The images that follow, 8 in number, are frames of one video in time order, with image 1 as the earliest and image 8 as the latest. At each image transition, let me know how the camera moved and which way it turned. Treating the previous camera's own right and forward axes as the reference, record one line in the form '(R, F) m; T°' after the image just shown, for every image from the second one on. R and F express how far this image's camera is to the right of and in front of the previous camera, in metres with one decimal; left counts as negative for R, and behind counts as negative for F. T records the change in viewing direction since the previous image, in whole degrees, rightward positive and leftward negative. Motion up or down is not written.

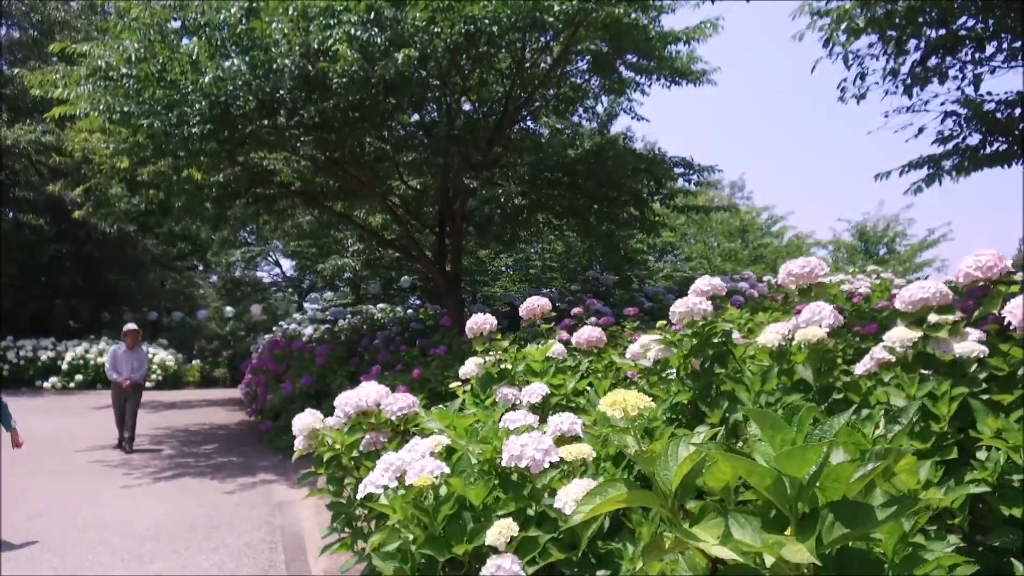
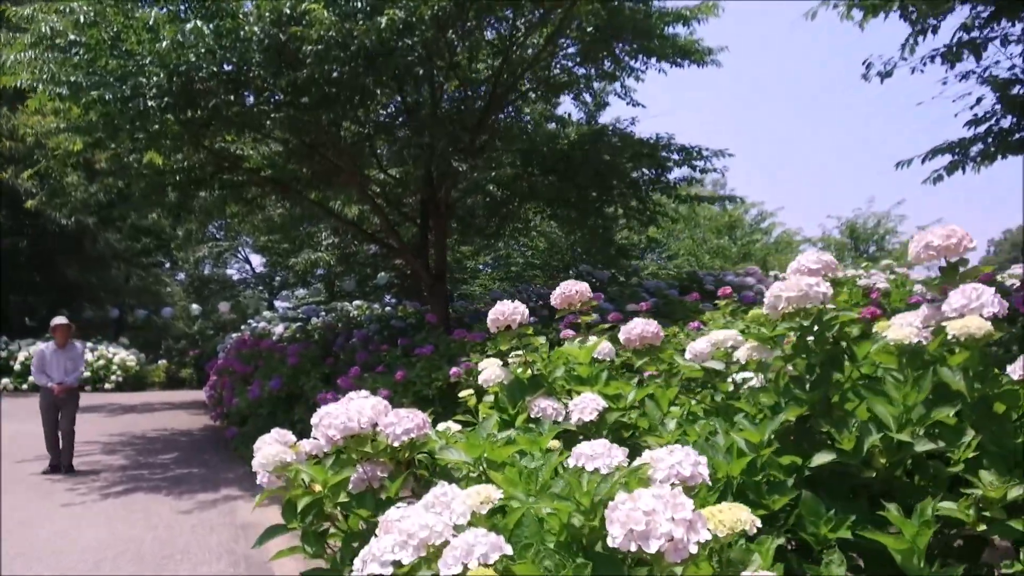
(-0.2, +0.7) m; +2°
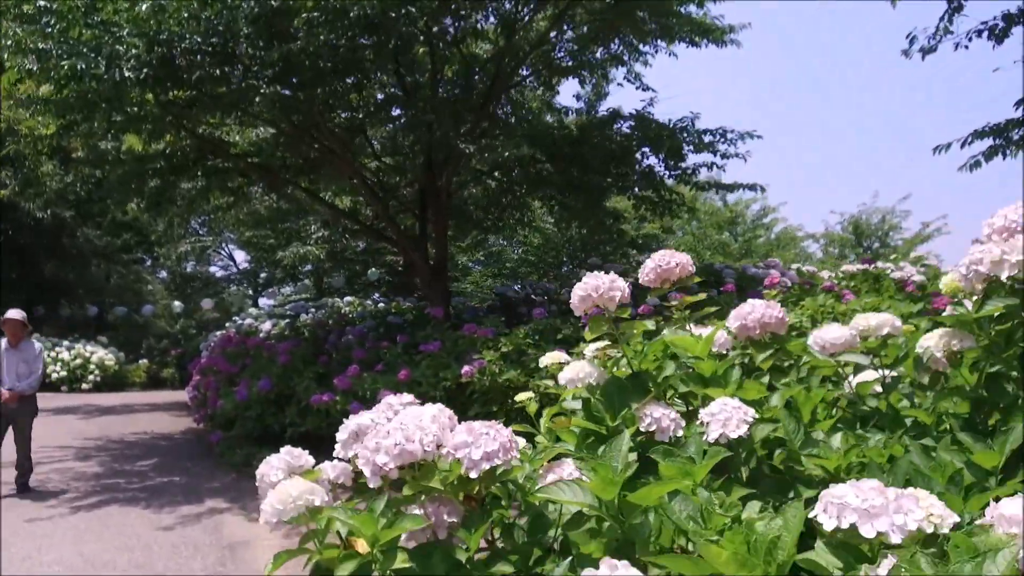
(-0.2, +0.5) m; +1°
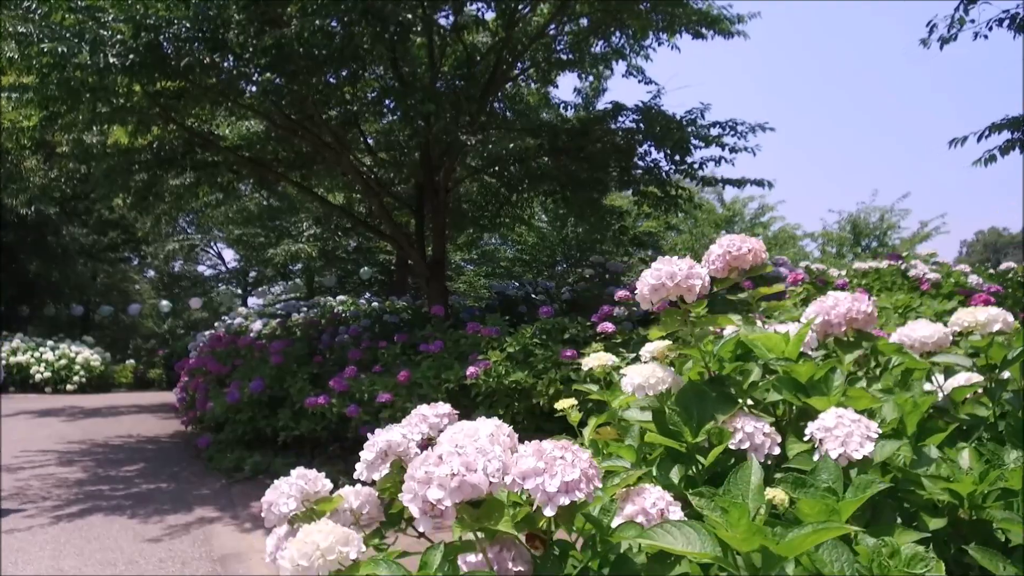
(-0.1, +0.3) m; +1°
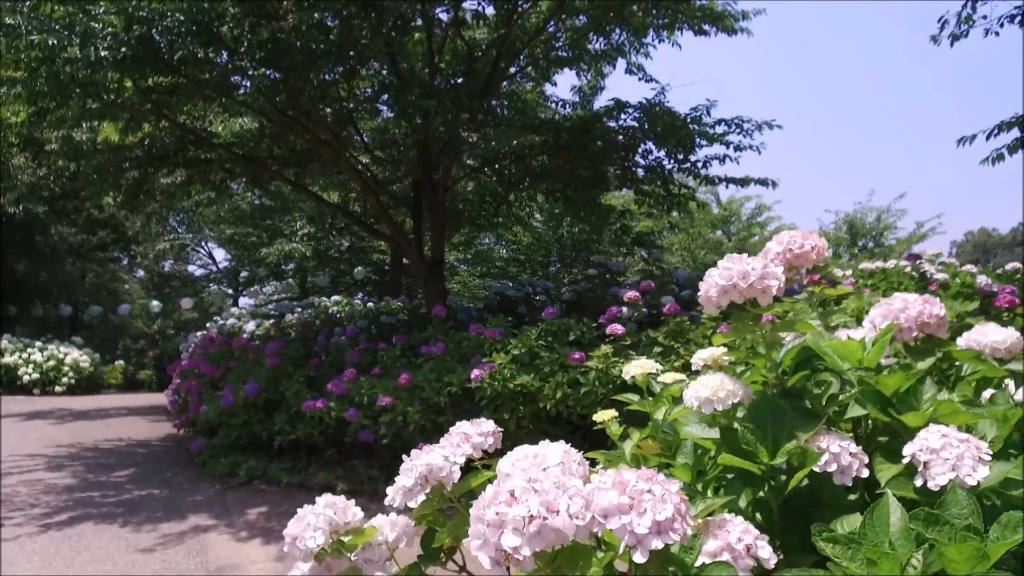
(-0.1, +0.1) m; +1°
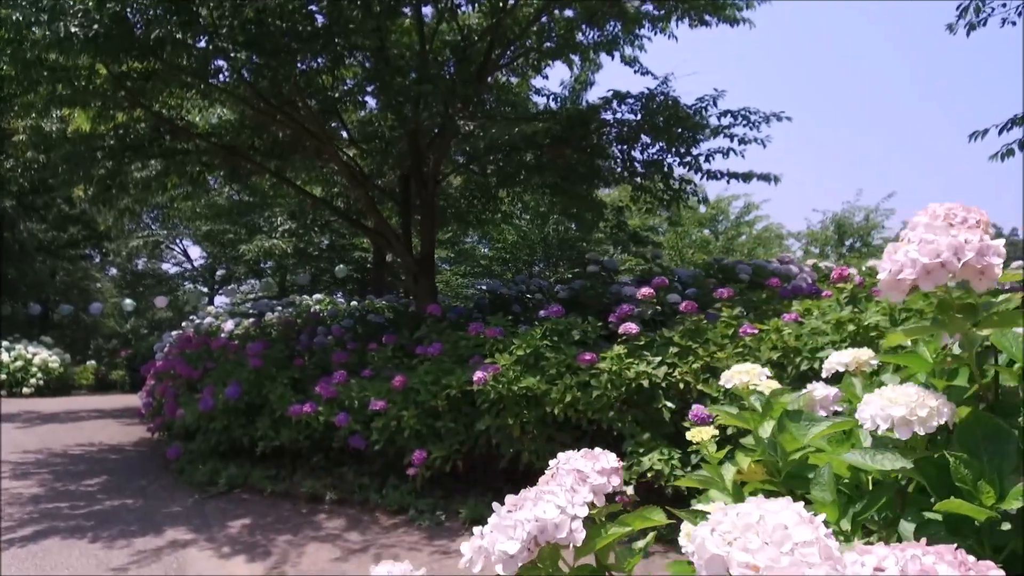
(-0.1, +0.3) m; +2°
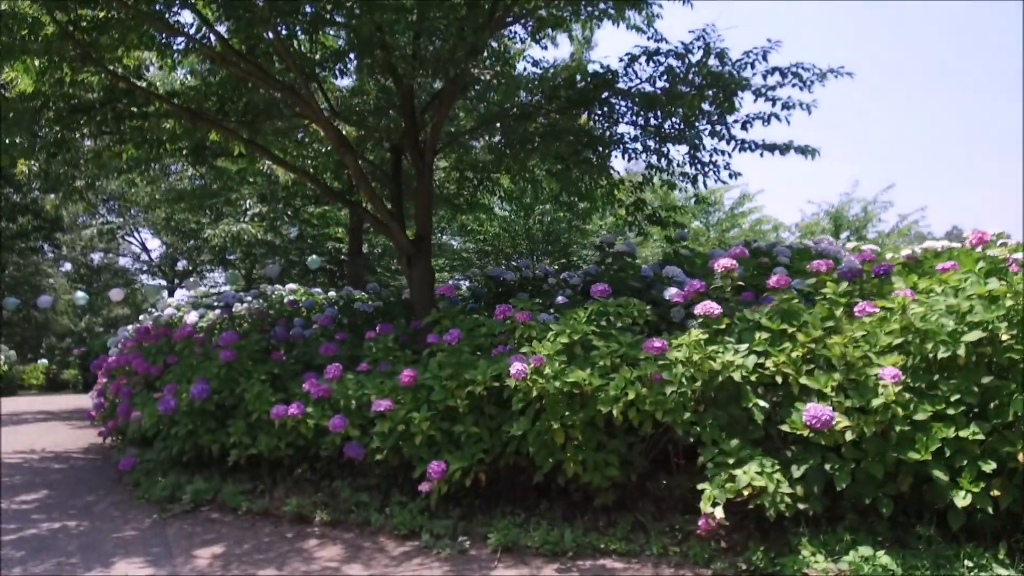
(-0.4, +0.9) m; +3°
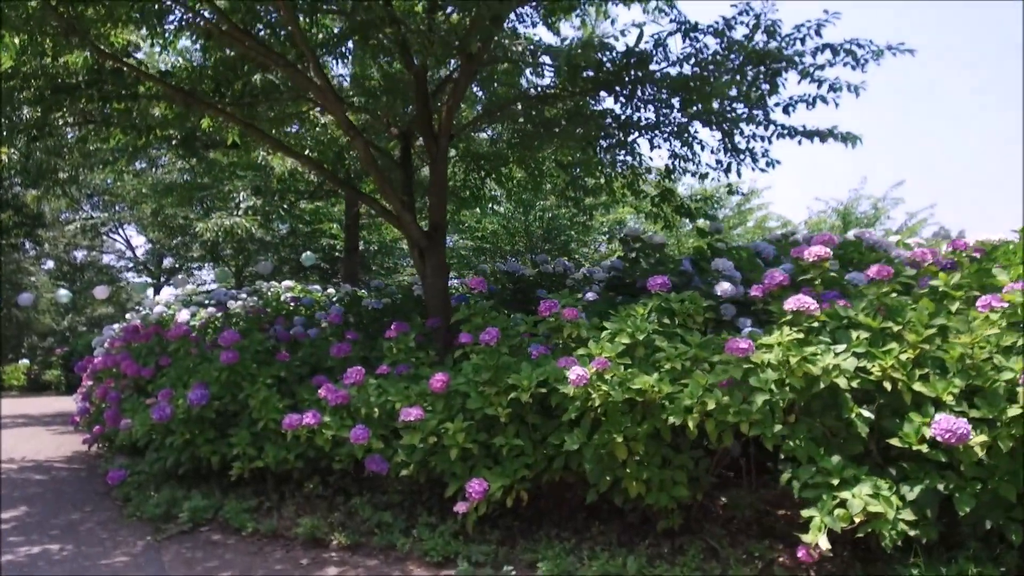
(-0.3, +0.5) m; +1°
